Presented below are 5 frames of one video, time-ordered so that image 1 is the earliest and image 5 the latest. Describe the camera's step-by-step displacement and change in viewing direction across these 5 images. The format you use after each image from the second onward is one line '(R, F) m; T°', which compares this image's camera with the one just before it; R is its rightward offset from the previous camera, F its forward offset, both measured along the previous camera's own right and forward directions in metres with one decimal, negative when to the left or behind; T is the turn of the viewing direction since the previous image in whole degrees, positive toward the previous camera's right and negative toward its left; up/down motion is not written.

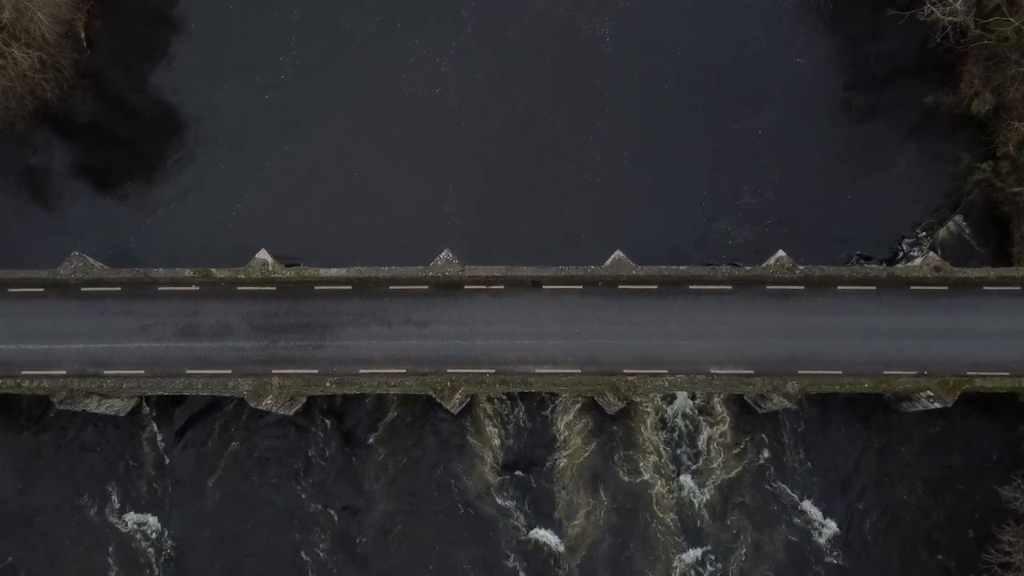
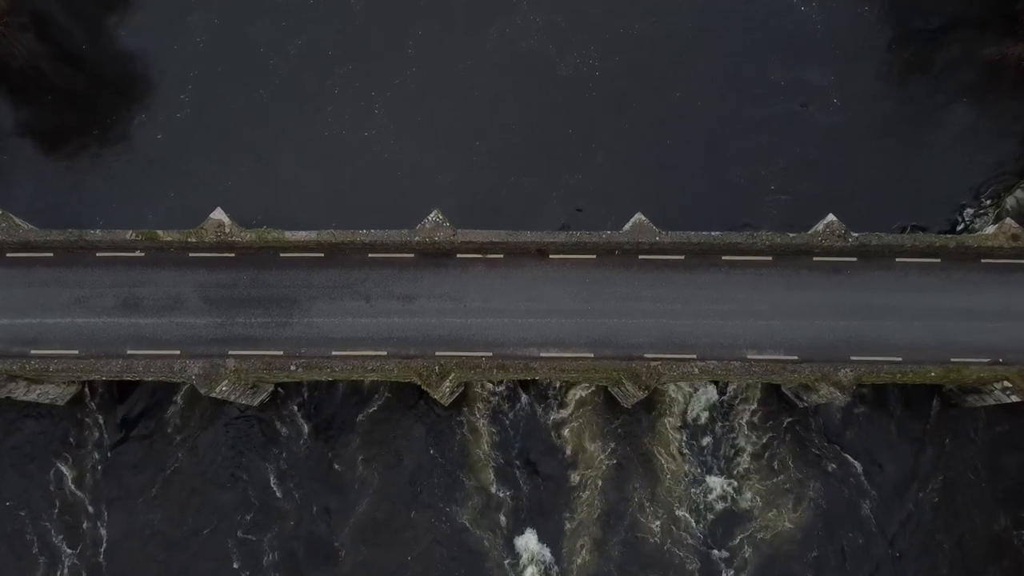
(-0.1, +6.3) m; 0°
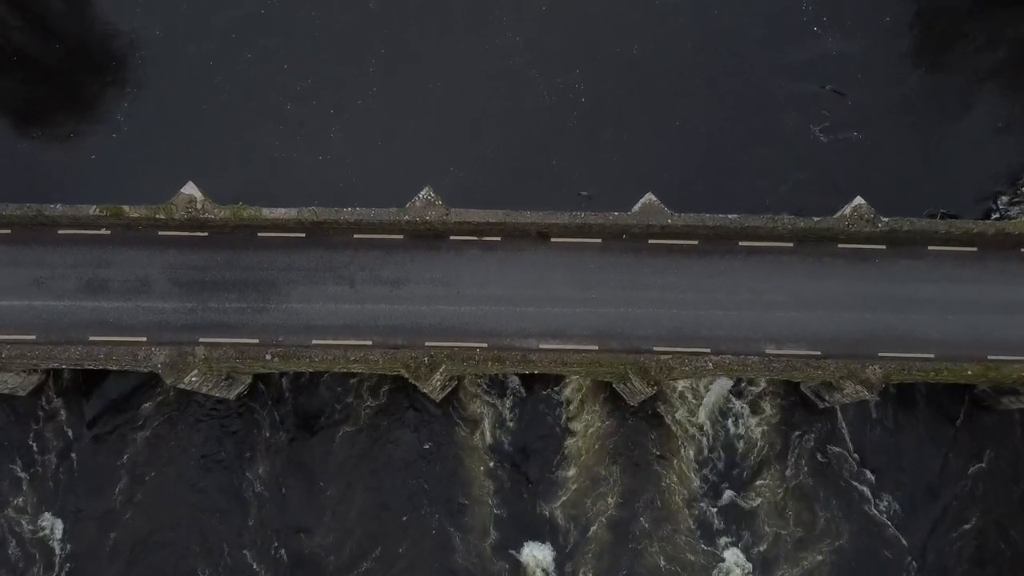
(+0.1, +2.9) m; 0°
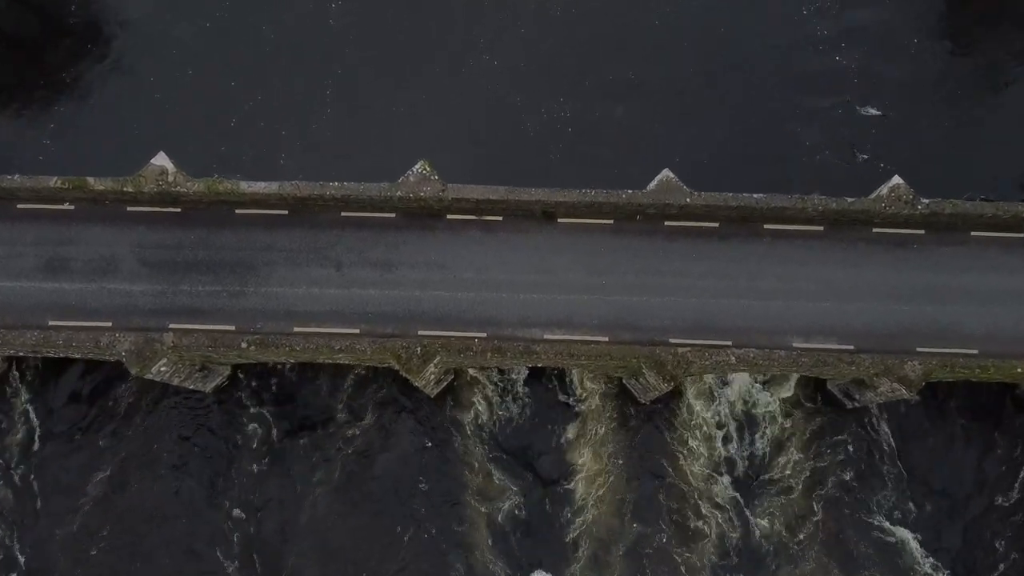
(-0.1, +2.9) m; 0°
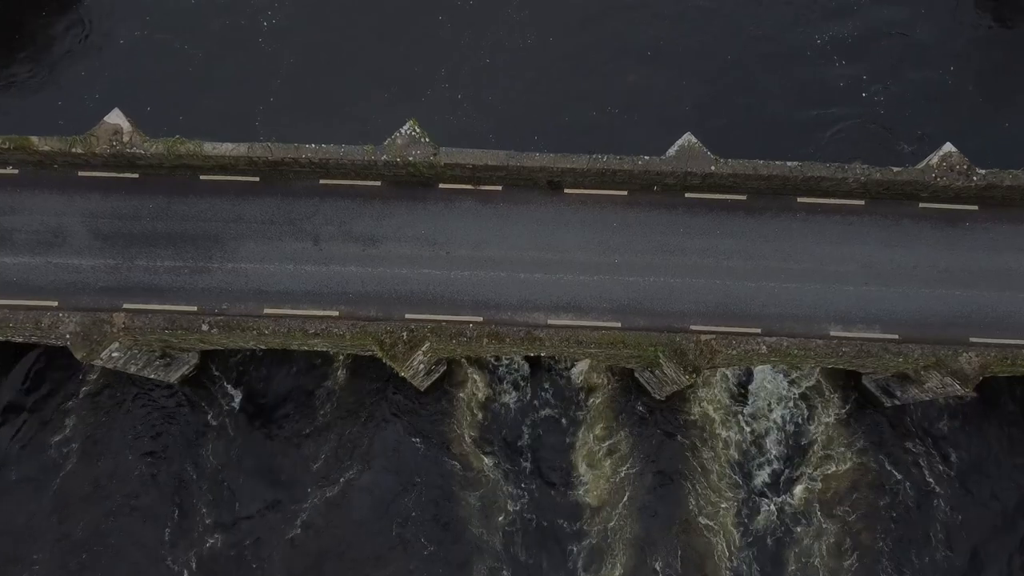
(0.0, +3.4) m; 0°
